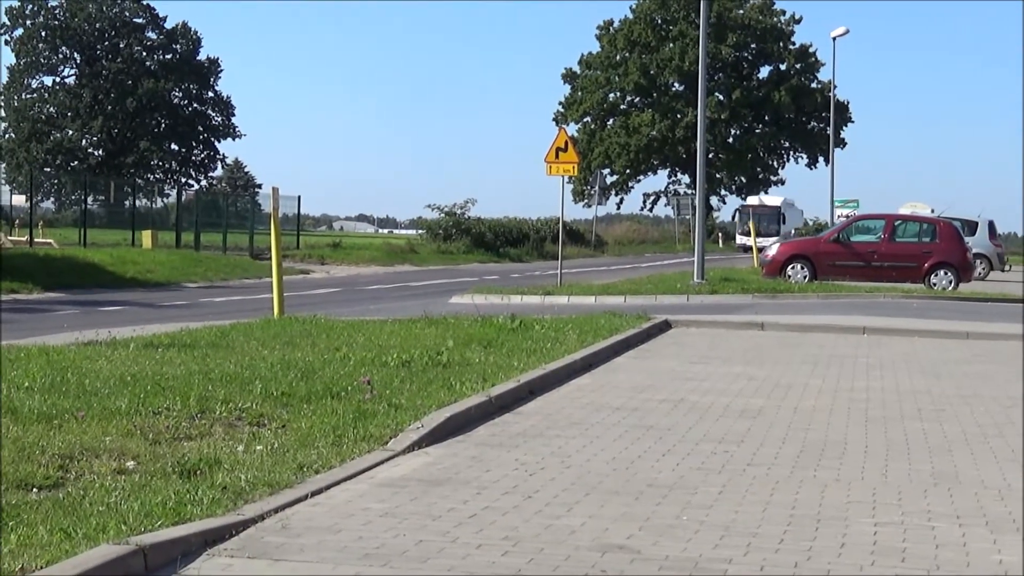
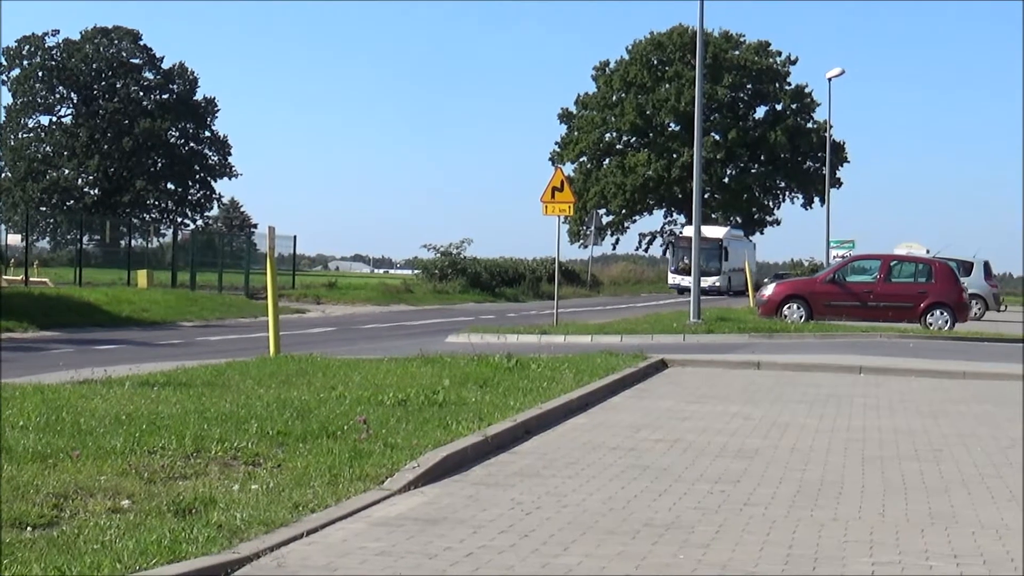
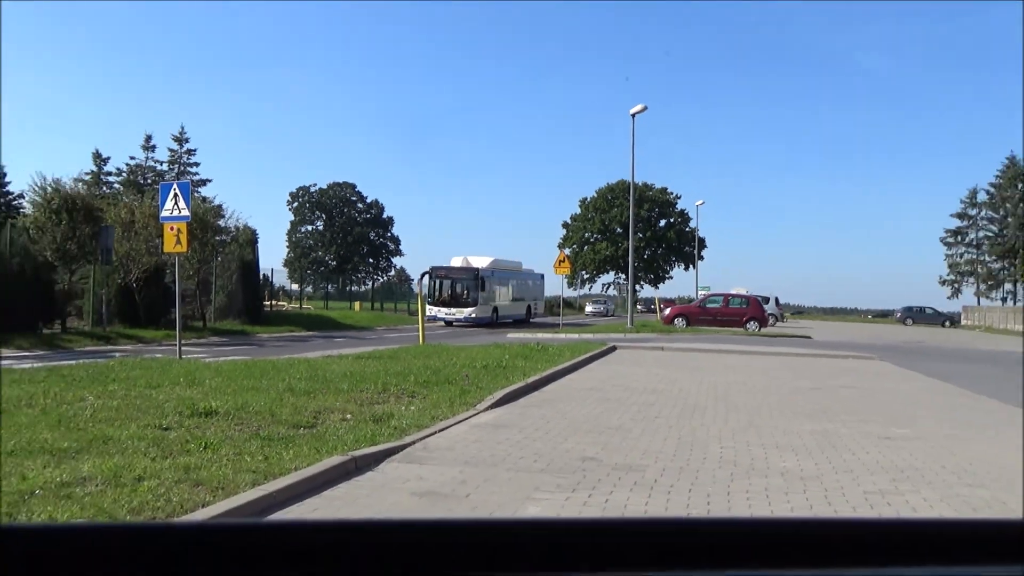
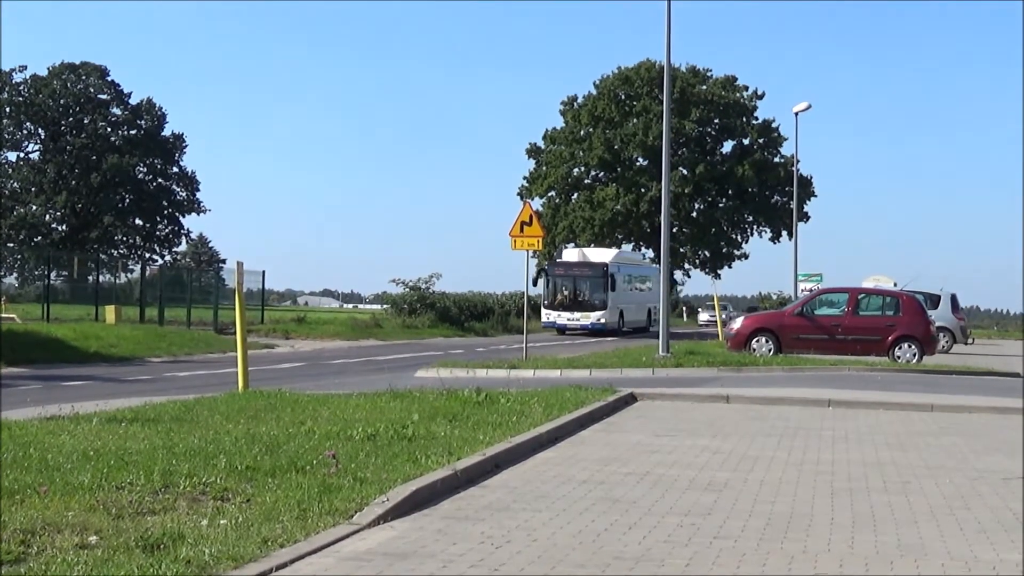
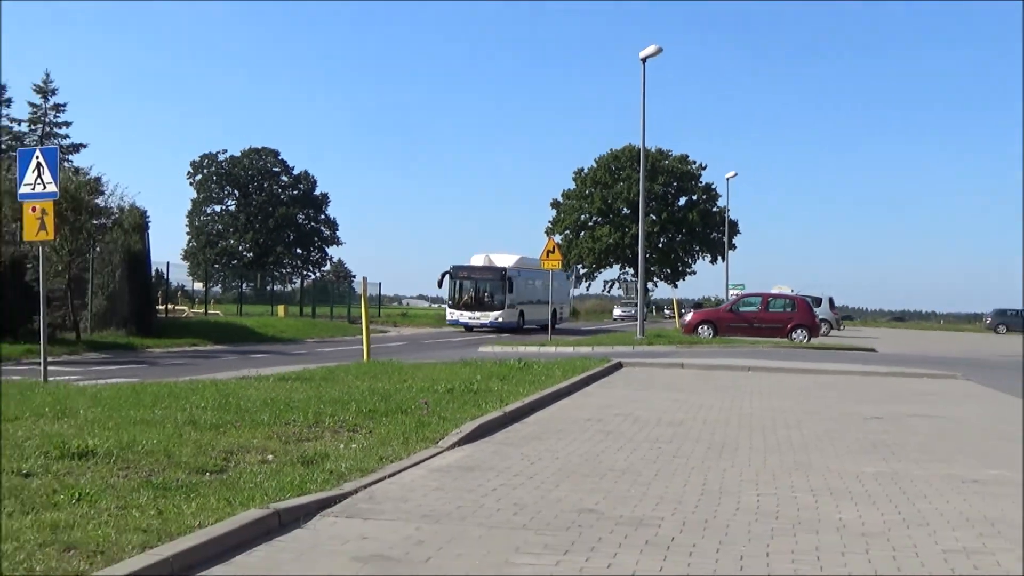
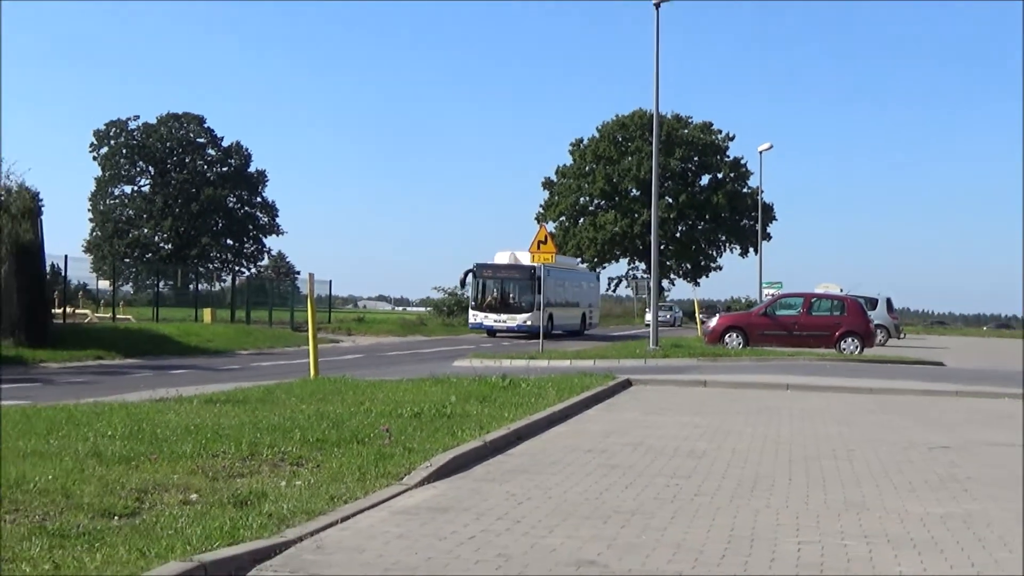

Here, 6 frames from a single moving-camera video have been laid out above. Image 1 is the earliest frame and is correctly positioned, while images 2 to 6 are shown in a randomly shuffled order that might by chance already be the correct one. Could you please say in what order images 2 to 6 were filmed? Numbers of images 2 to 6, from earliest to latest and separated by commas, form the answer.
2, 4, 6, 5, 3
